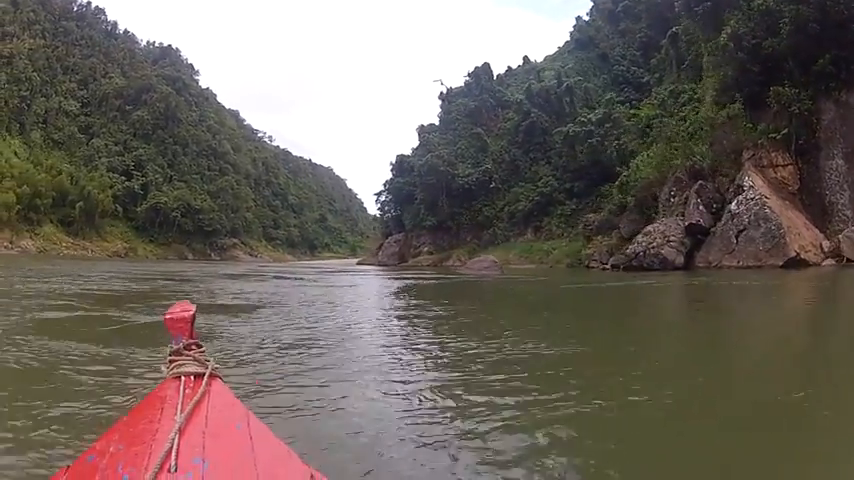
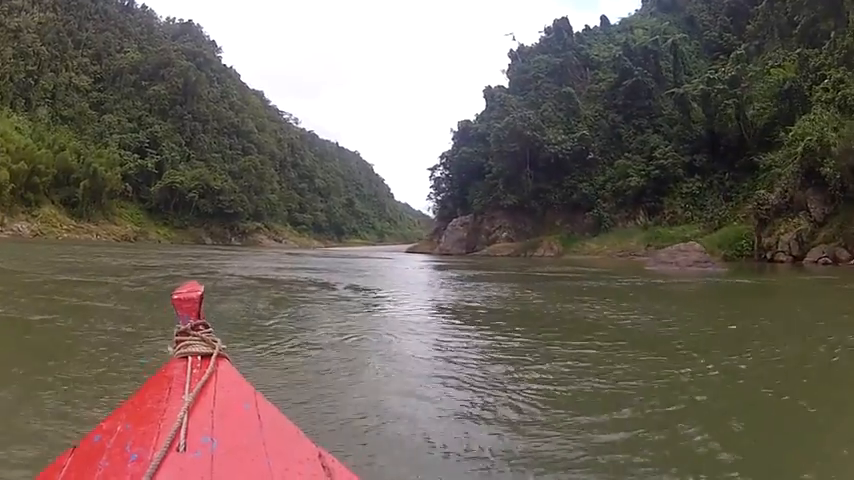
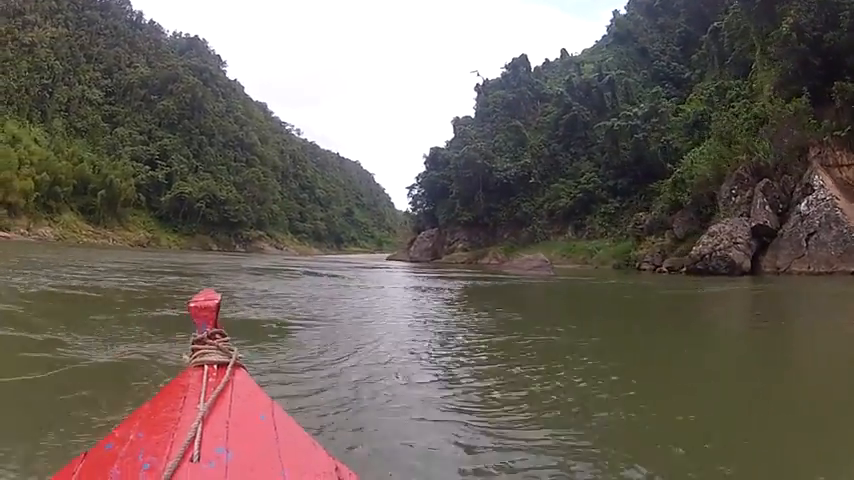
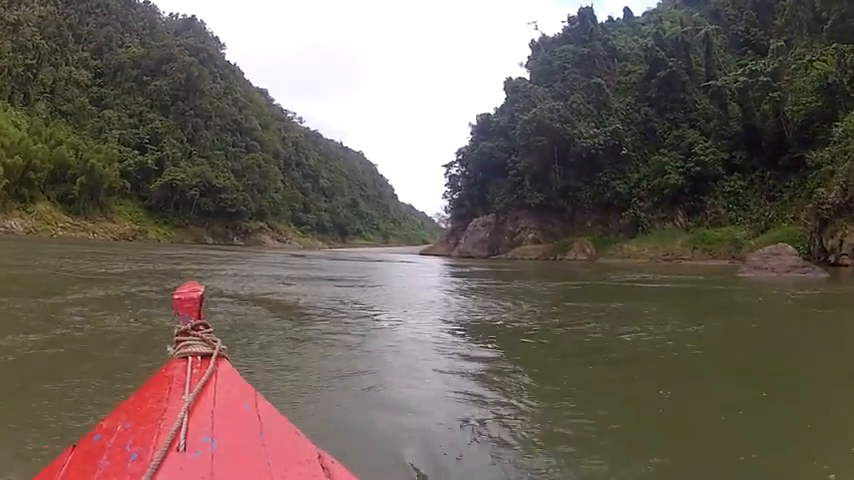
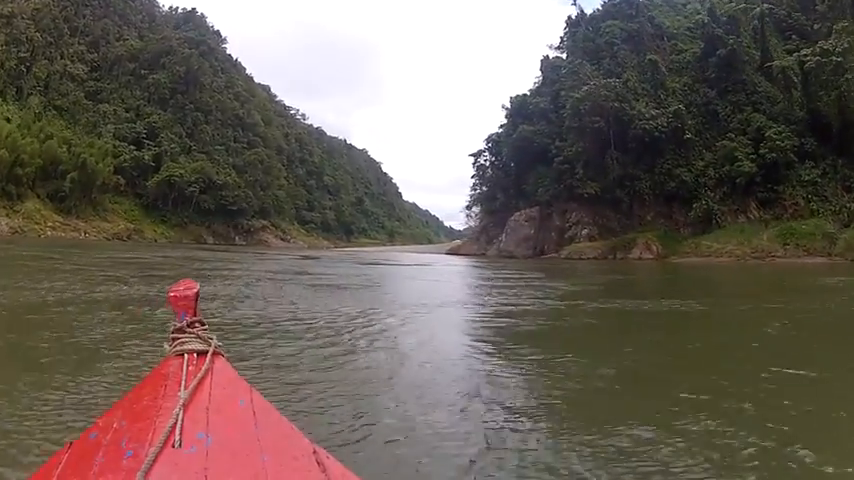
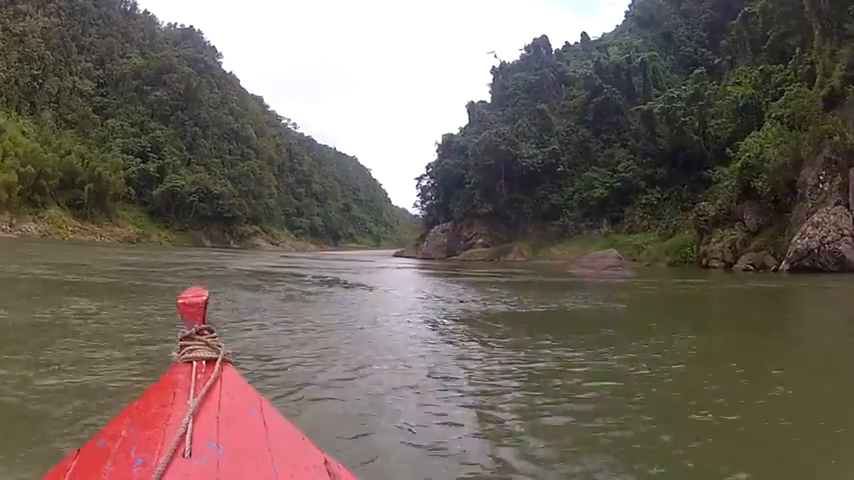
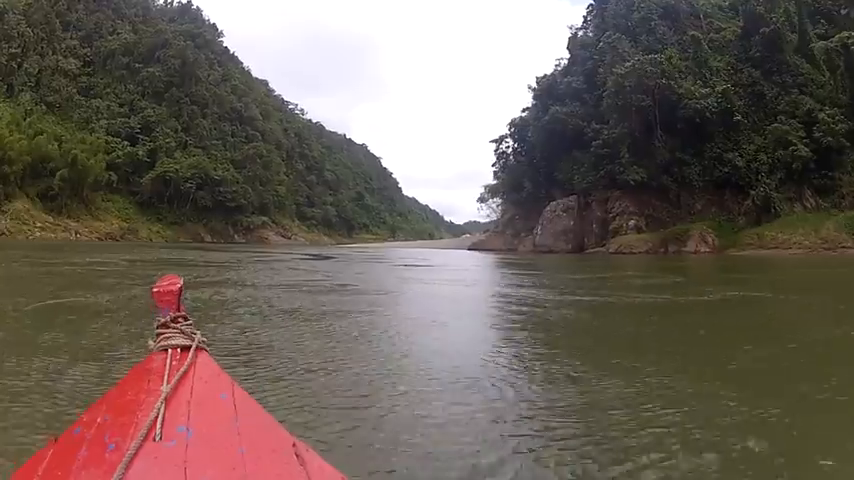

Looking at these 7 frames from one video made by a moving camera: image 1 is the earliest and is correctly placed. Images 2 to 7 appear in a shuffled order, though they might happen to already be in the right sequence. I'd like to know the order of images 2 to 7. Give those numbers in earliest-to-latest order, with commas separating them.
3, 6, 2, 4, 5, 7
